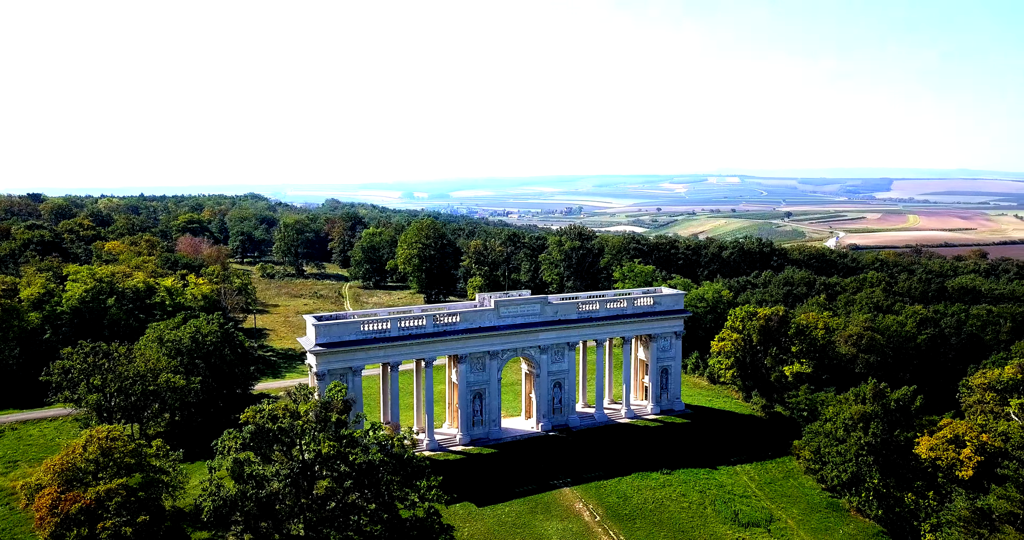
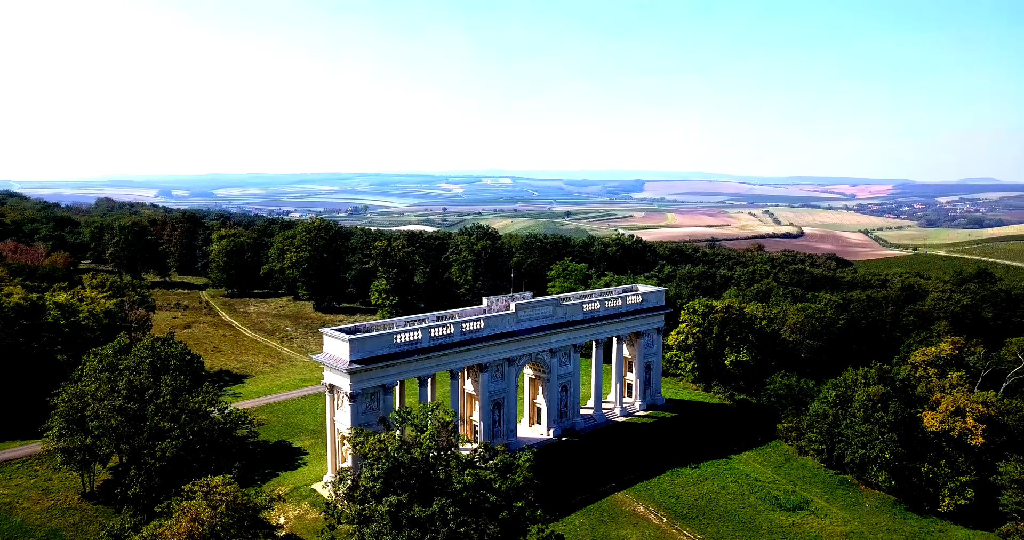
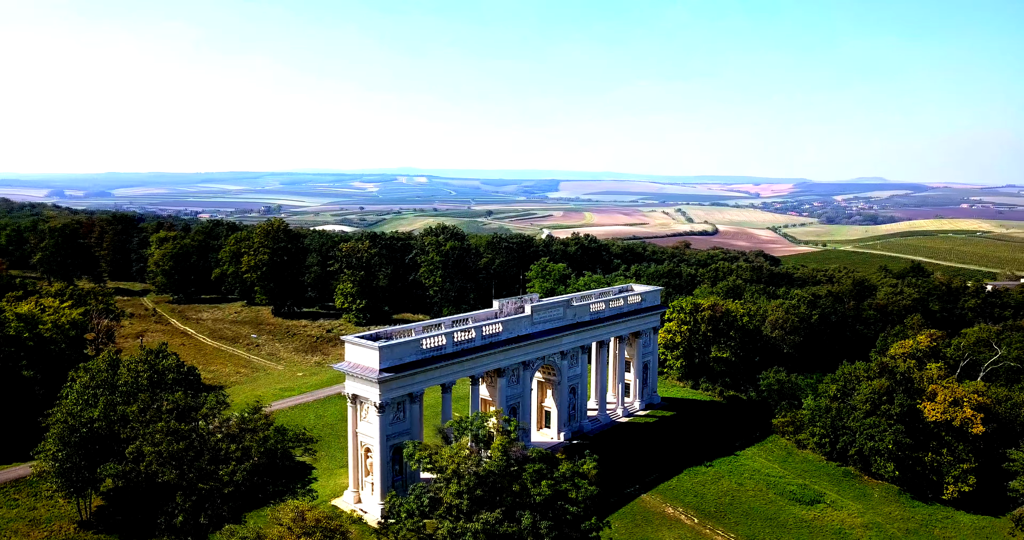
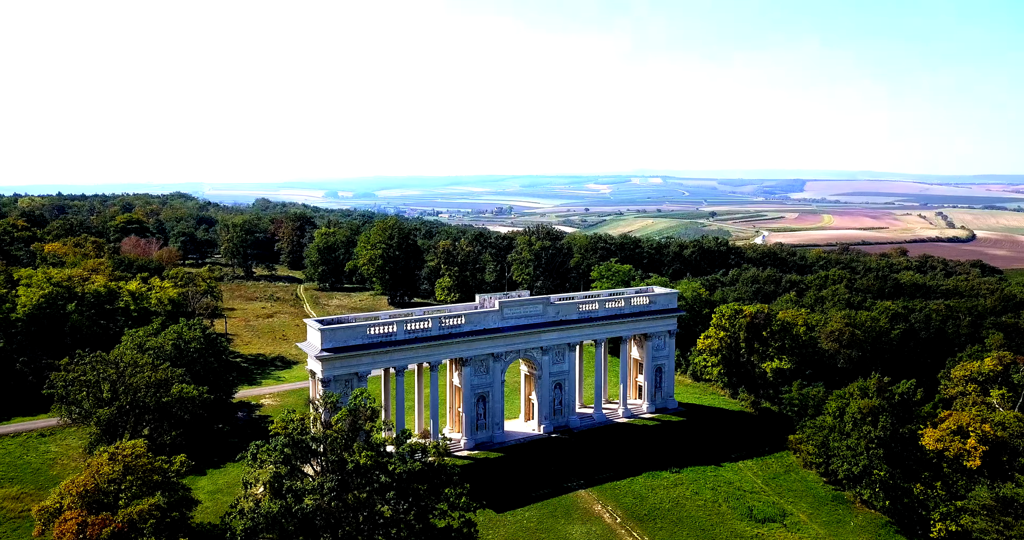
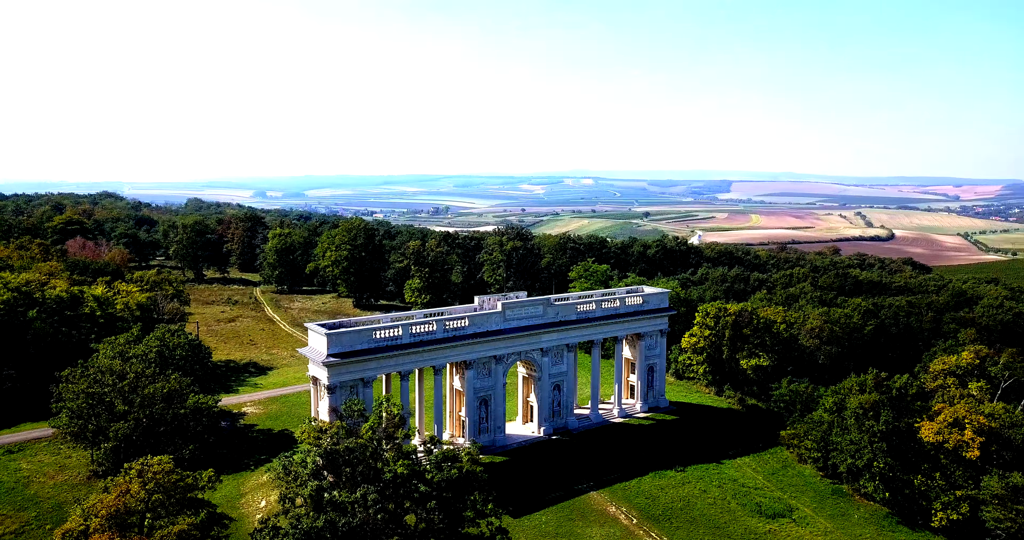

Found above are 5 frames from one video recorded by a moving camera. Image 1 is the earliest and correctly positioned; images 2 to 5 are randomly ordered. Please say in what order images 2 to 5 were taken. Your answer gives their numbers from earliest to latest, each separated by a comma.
4, 5, 2, 3
